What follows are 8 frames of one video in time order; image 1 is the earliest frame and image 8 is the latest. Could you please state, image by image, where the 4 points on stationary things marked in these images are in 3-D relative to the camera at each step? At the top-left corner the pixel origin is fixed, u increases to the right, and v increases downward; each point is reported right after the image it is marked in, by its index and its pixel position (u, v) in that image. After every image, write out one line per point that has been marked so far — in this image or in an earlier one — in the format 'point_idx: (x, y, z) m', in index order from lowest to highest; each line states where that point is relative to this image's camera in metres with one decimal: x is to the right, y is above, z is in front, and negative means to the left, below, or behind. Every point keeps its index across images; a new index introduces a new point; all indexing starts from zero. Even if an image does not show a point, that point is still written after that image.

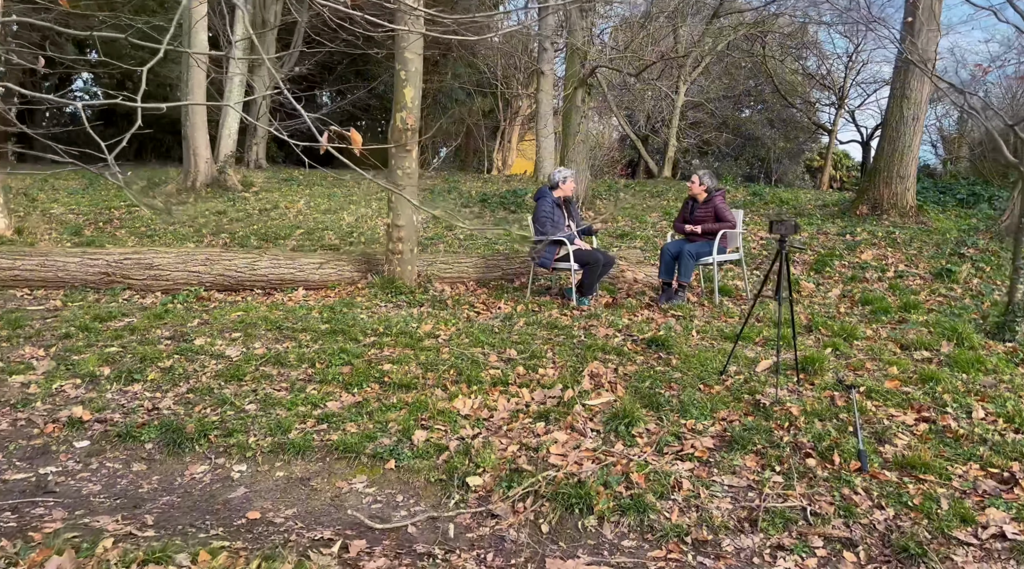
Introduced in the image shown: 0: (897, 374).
0: (+2.4, -0.6, +4.9) m
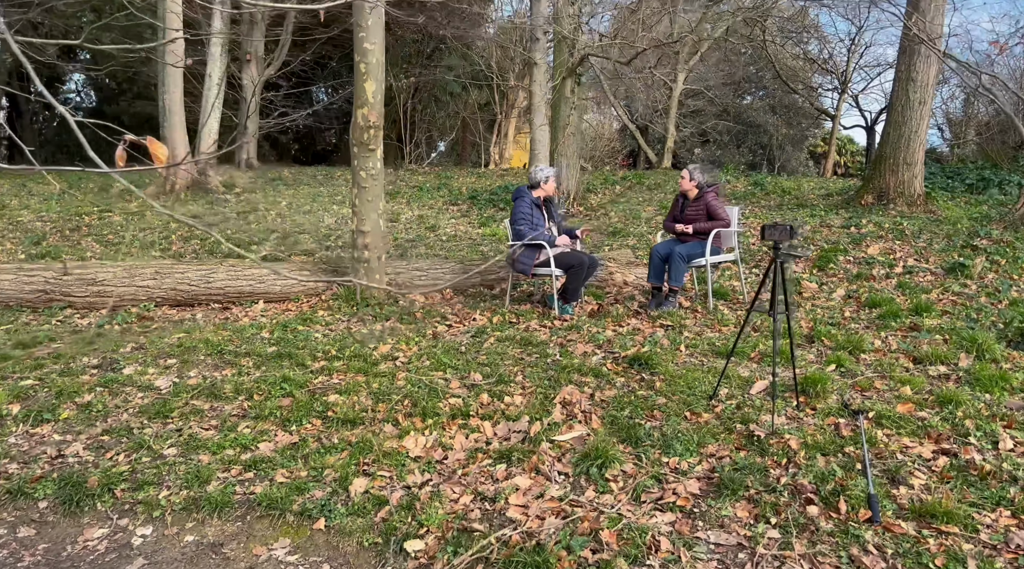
0: (+2.2, -0.6, +4.3) m
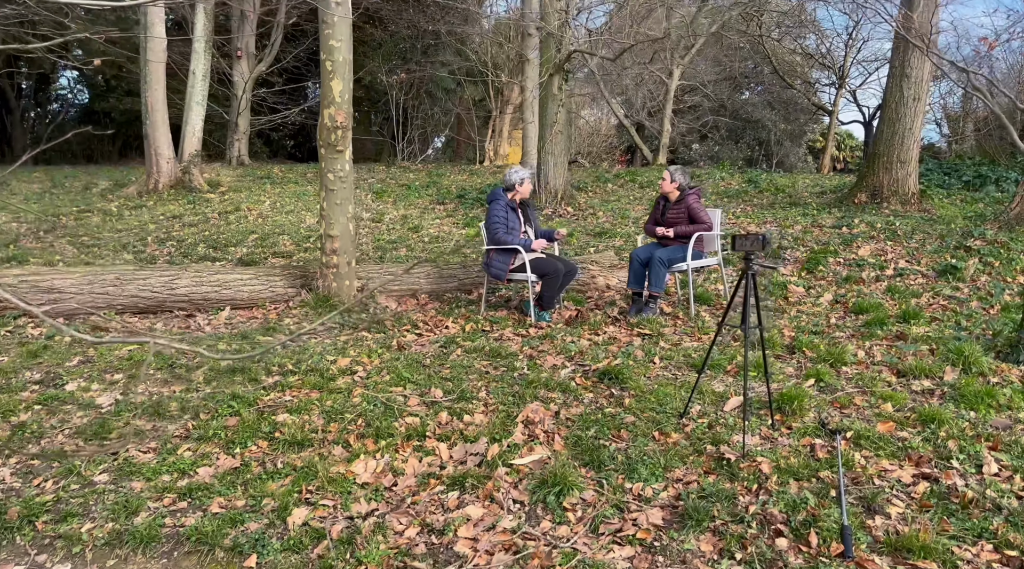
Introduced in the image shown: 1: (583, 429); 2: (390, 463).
0: (+2.0, -0.7, +4.1) m
1: (+0.4, -0.7, +4.0) m
2: (-0.6, -0.8, +3.7) m
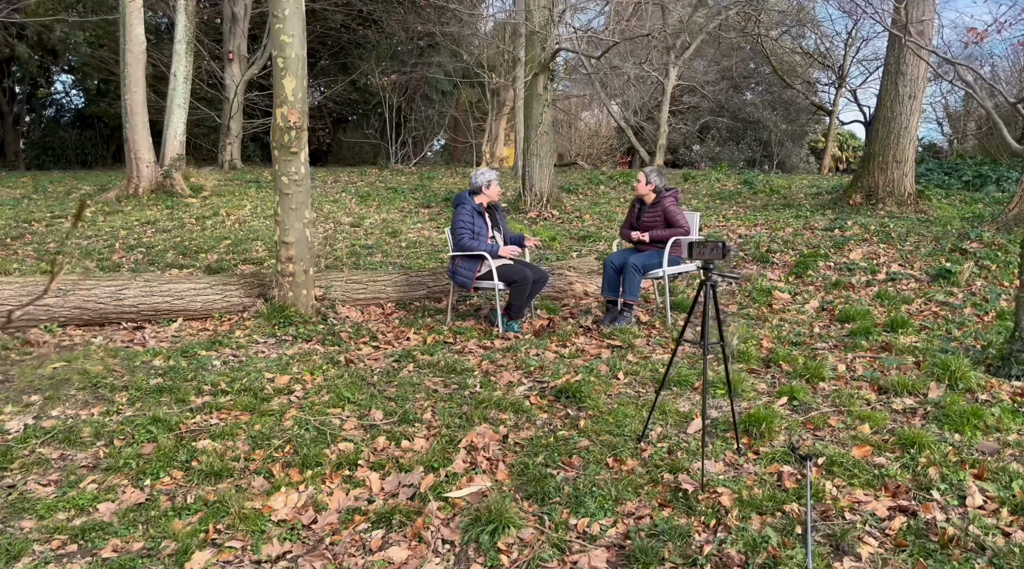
0: (+1.7, -0.7, +3.7) m
1: (+0.1, -0.8, +3.7) m
2: (-0.8, -0.9, +3.3) m
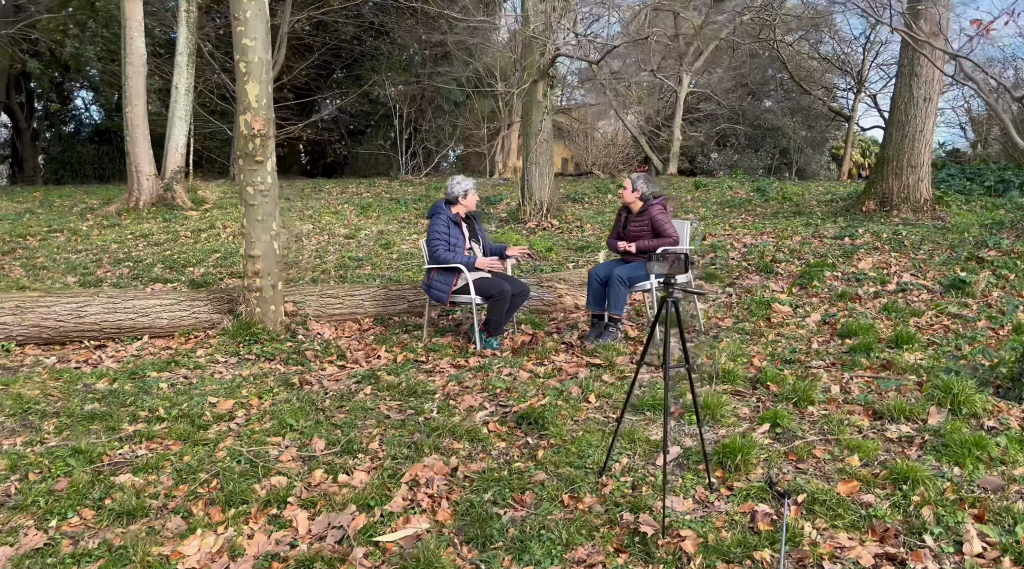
0: (+1.5, -0.8, +3.4) m
1: (-0.1, -0.9, +3.3) m
2: (-1.1, -1.0, +3.0) m
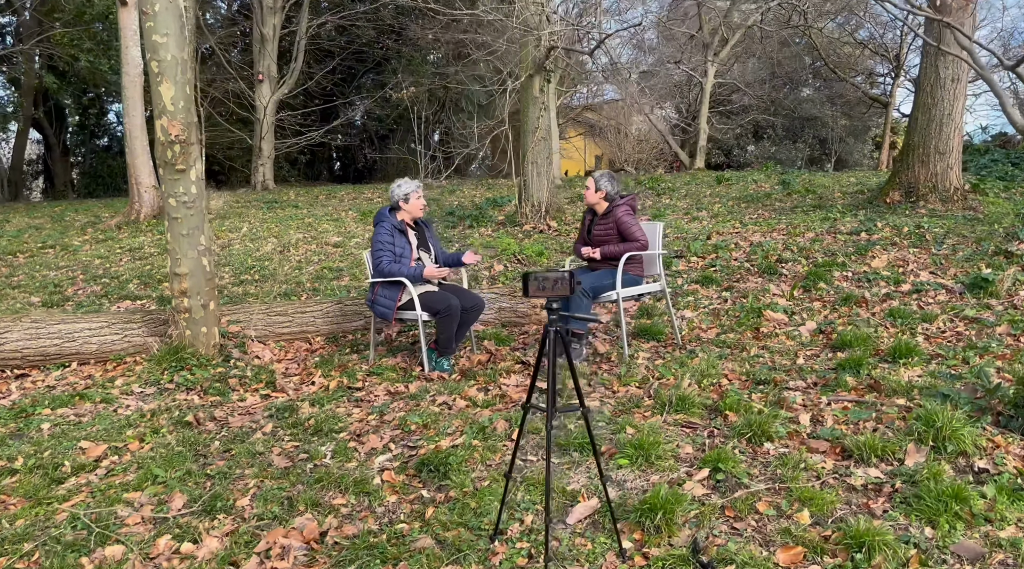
0: (+1.0, -0.9, +2.7) m
1: (-0.6, -1.0, +2.8) m
2: (-1.5, -1.1, +2.5) m
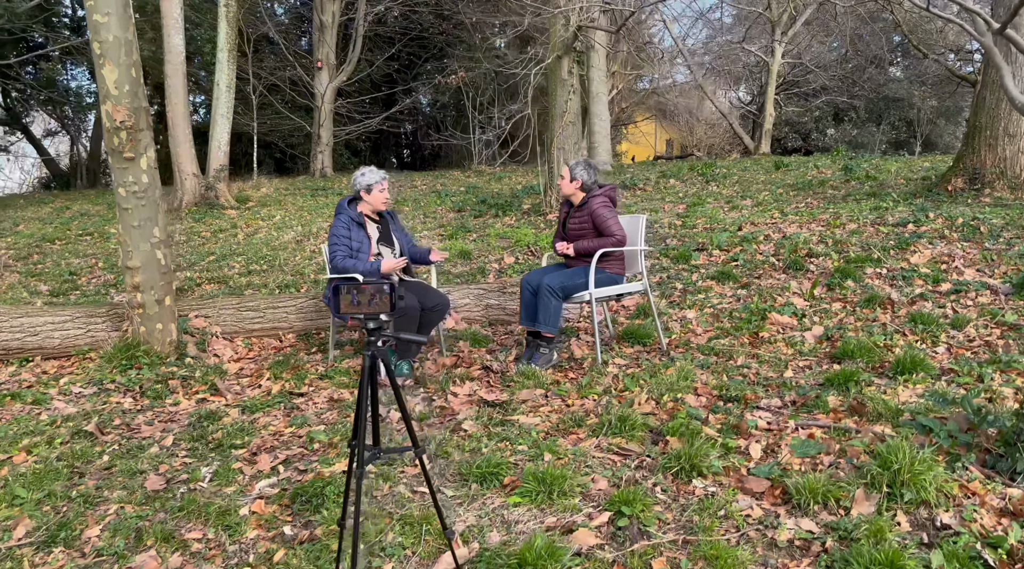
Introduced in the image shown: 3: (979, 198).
0: (+0.5, -0.9, +2.2) m
1: (-1.1, -1.0, +2.4) m
2: (-2.0, -1.1, +2.3) m
3: (+5.5, +1.0, +9.4) m
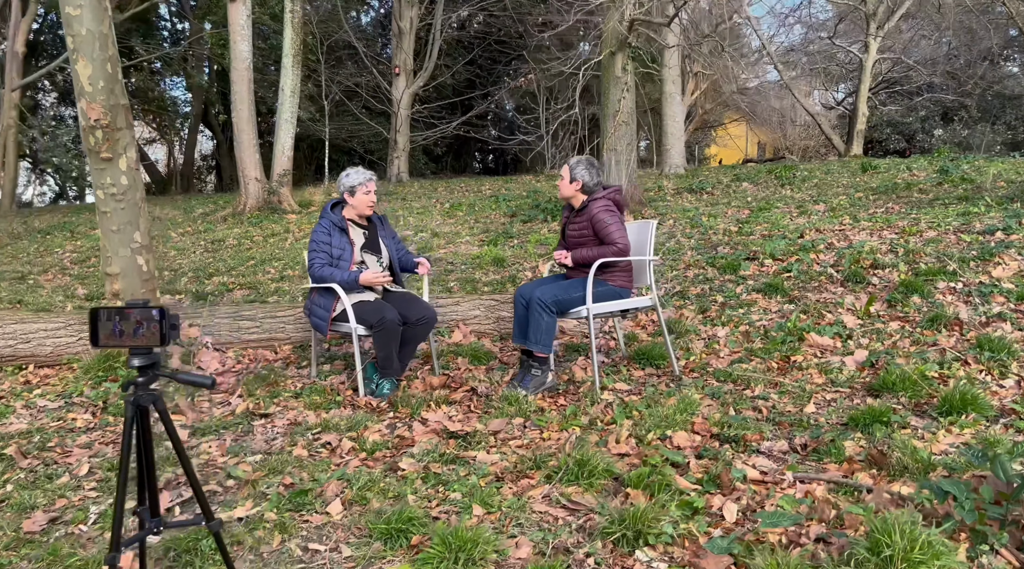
0: (+0.2, -1.0, +1.7) m
1: (-1.4, -1.1, +2.1) m
2: (-2.4, -1.2, +2.0) m
3: (+5.9, +0.9, +8.2) m
